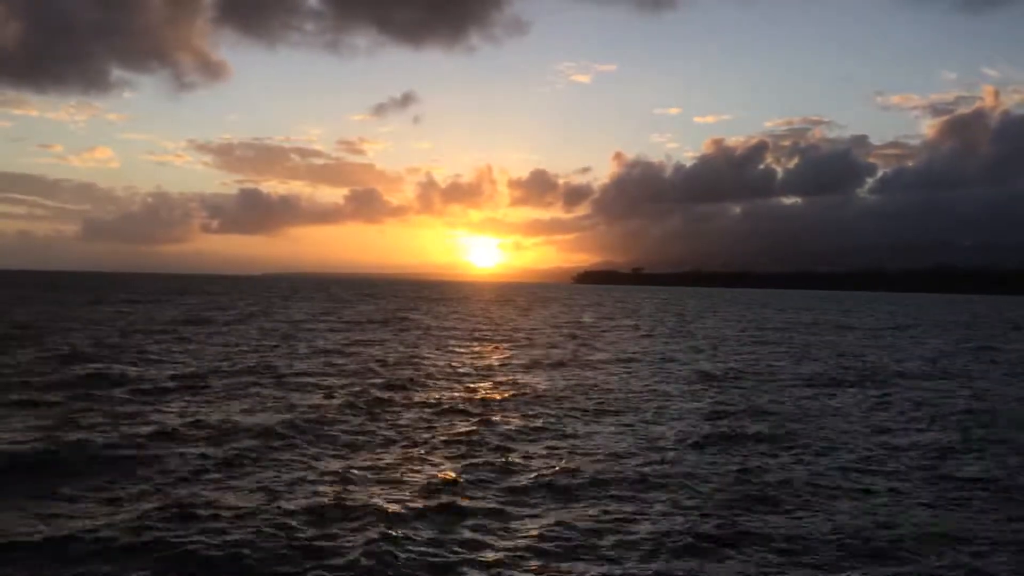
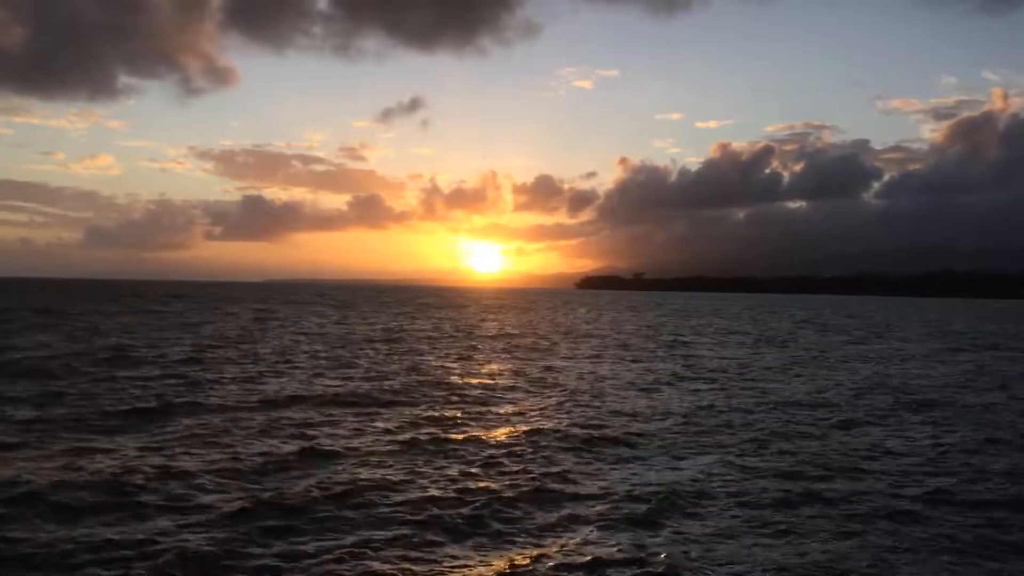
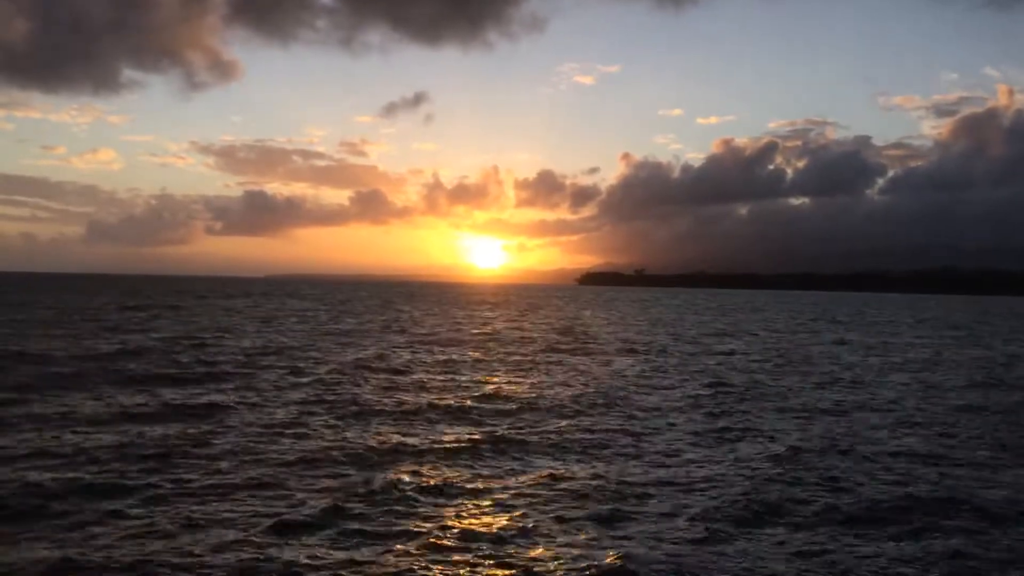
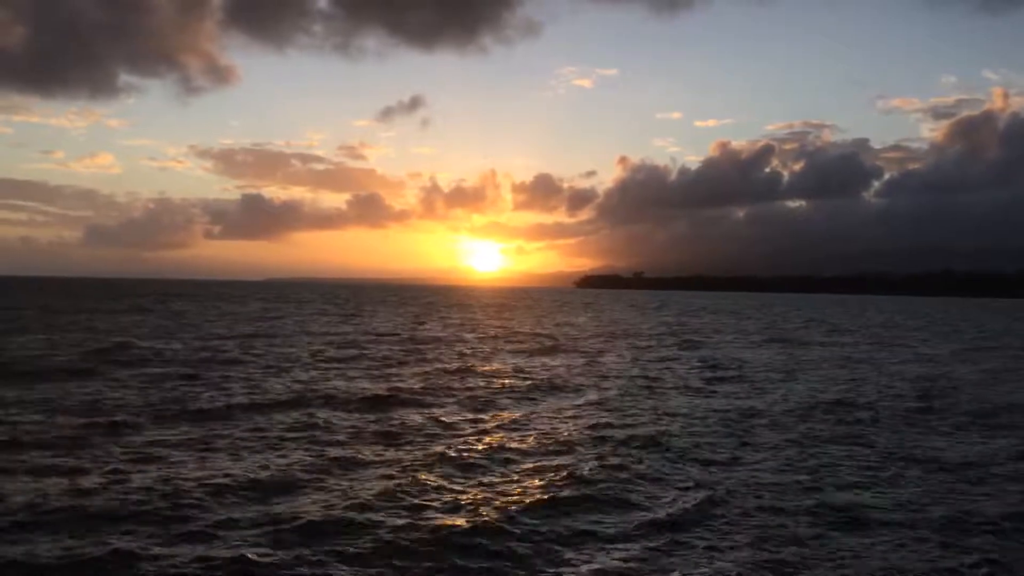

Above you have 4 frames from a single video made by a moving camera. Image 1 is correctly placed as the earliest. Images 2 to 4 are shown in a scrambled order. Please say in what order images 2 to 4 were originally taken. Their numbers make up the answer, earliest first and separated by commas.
2, 4, 3
